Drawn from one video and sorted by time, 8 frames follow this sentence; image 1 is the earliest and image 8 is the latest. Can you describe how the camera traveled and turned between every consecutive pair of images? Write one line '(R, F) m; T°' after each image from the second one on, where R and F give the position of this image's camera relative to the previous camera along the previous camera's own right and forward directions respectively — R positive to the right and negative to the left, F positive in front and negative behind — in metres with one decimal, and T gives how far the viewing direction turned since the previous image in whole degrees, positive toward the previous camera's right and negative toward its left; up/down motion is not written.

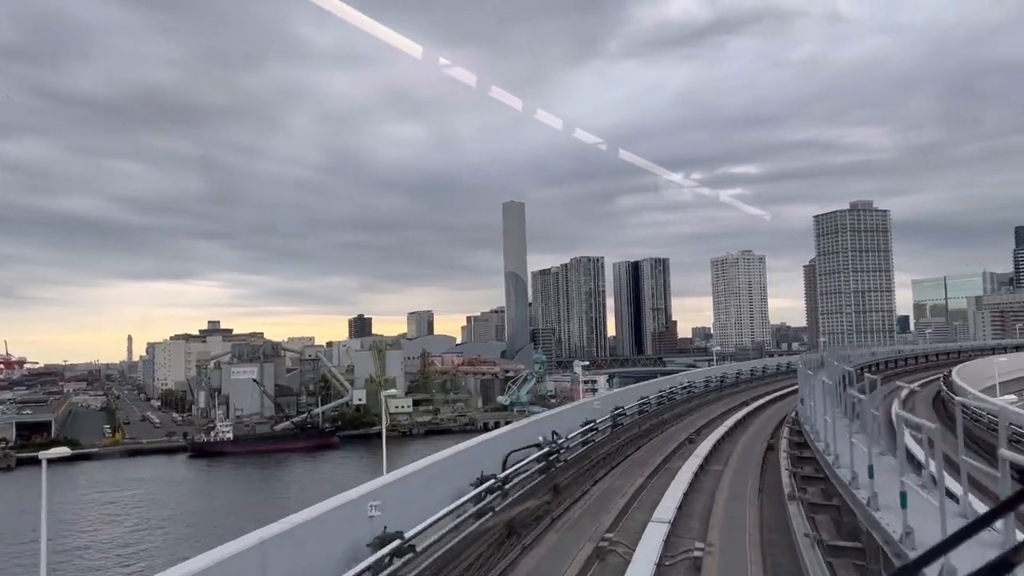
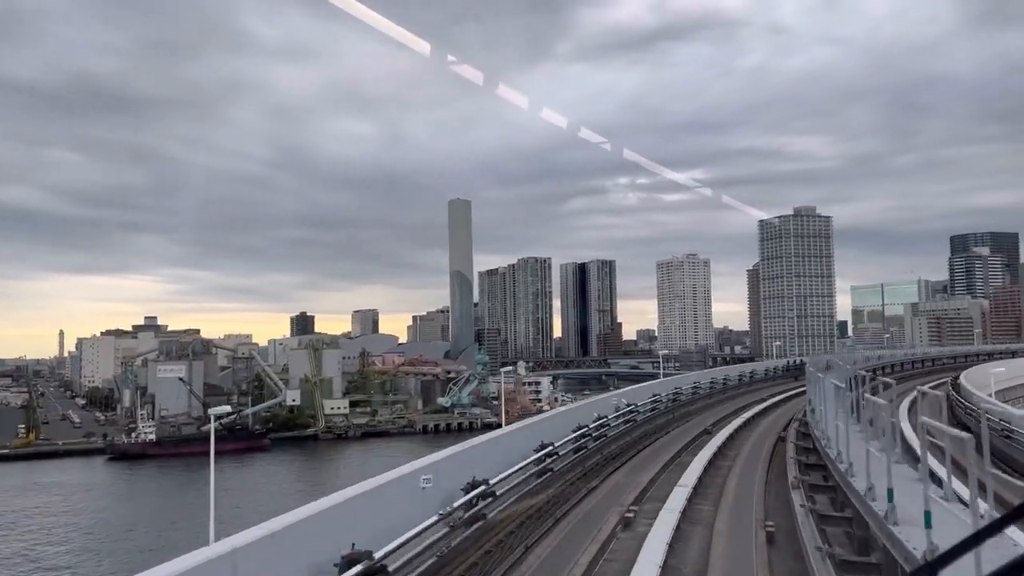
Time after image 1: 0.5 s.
(0.0, +0.2) m; +4°
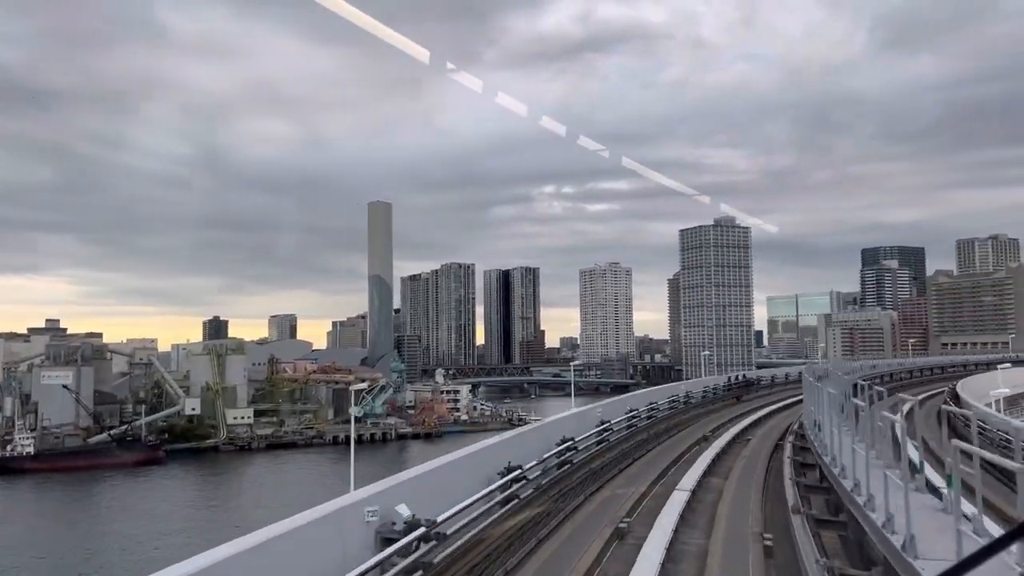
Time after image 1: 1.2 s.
(+0.1, +0.3) m; +5°
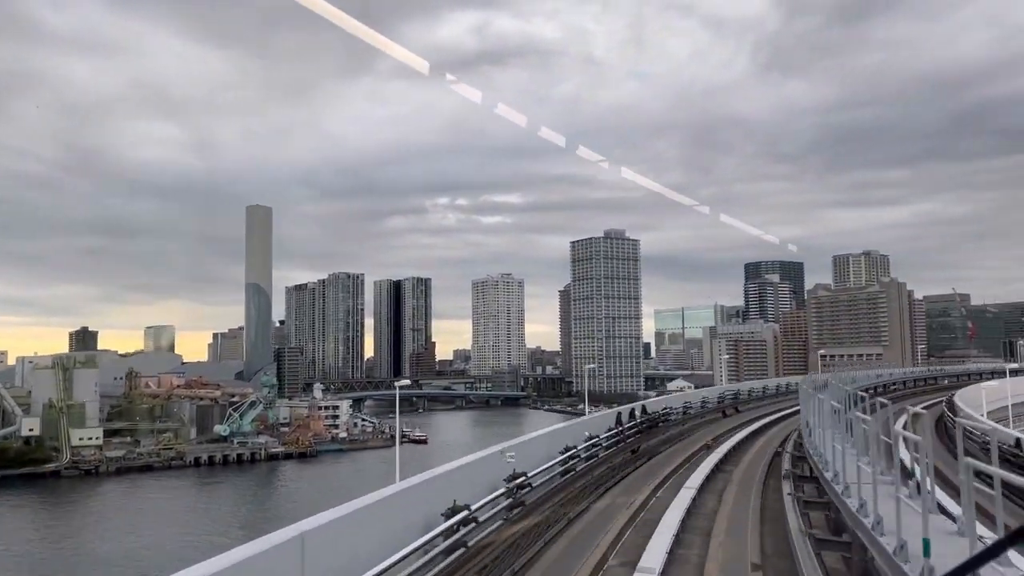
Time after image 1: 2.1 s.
(+0.1, +0.4) m; +7°
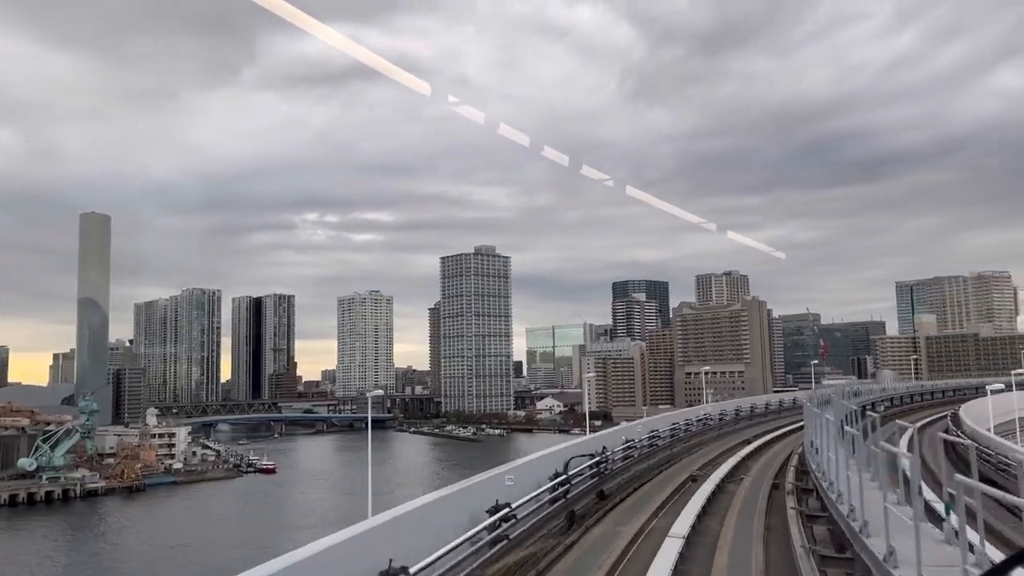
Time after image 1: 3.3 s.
(+0.1, +0.5) m; +9°
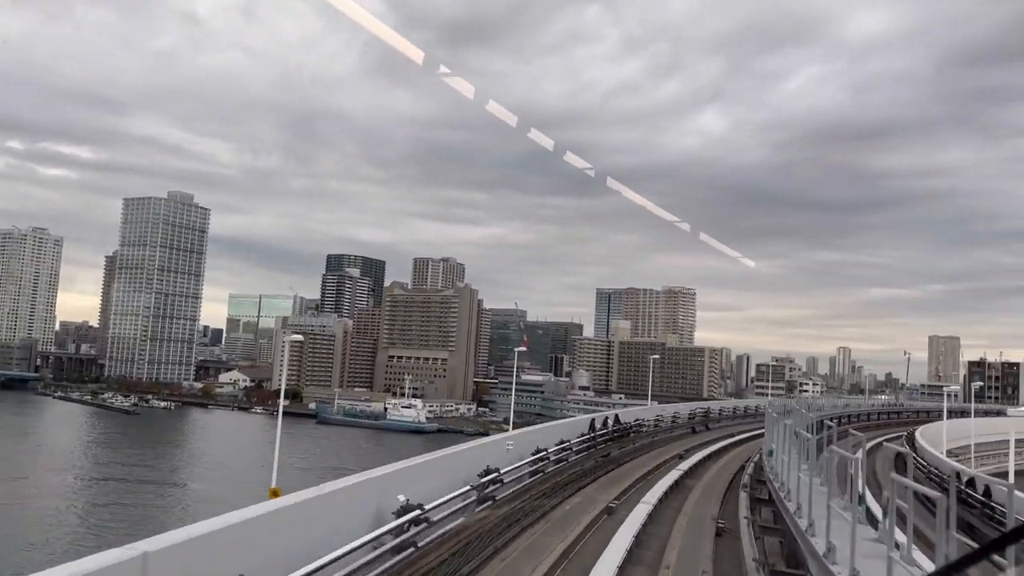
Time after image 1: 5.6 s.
(+0.3, +0.9) m; +19°
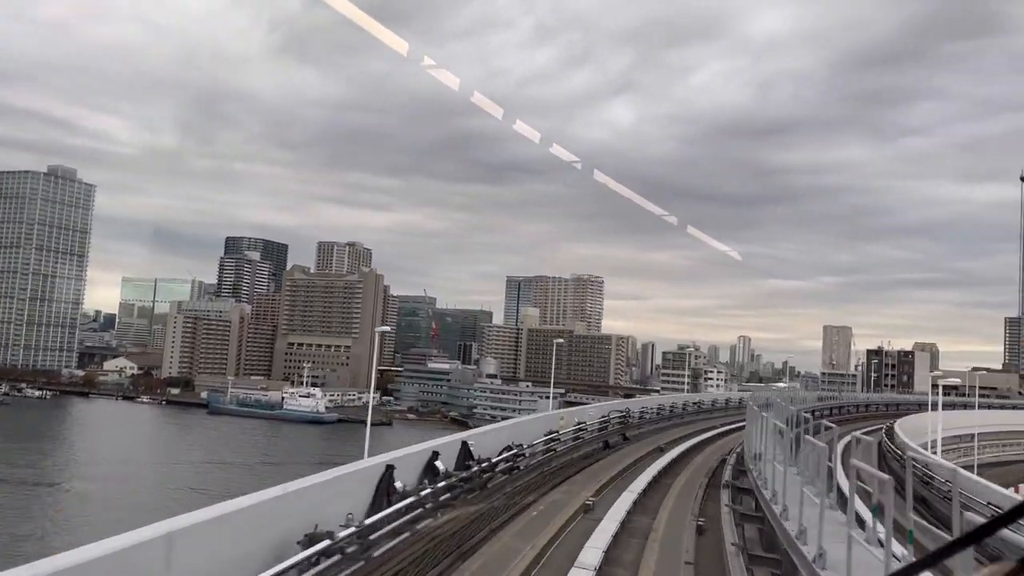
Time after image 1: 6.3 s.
(+0.1, +0.3) m; +6°
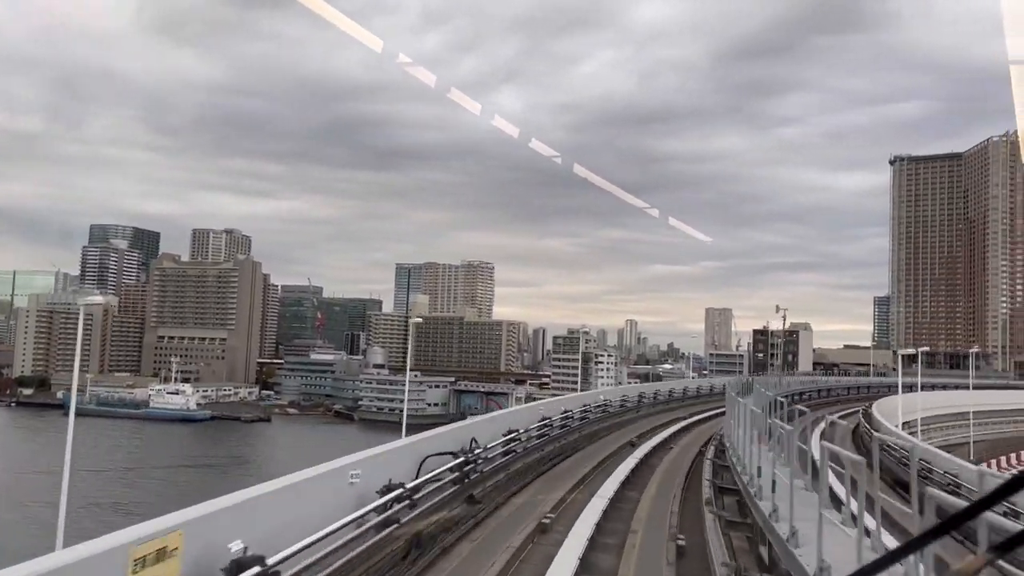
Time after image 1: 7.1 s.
(+0.1, +0.3) m; +7°
